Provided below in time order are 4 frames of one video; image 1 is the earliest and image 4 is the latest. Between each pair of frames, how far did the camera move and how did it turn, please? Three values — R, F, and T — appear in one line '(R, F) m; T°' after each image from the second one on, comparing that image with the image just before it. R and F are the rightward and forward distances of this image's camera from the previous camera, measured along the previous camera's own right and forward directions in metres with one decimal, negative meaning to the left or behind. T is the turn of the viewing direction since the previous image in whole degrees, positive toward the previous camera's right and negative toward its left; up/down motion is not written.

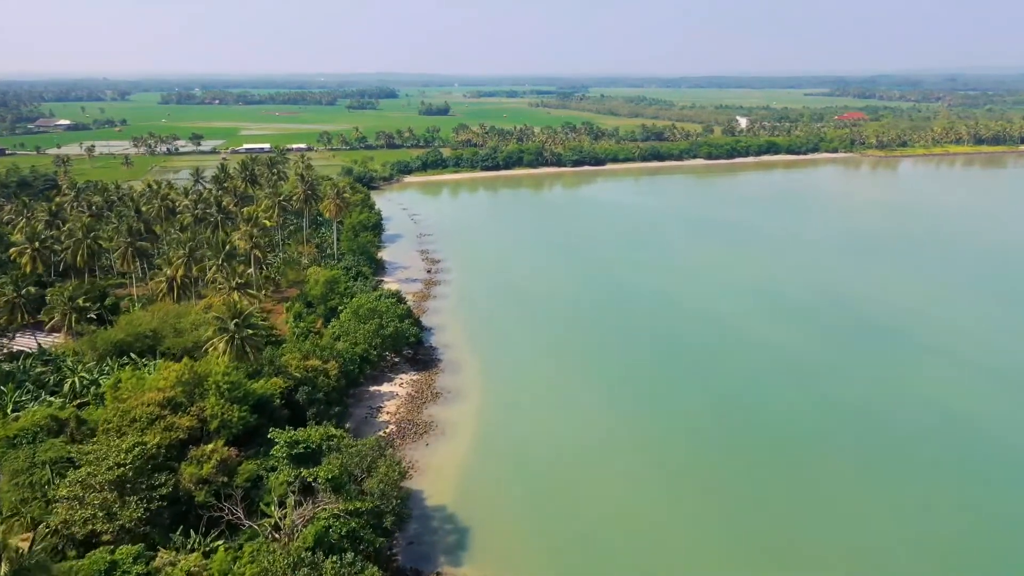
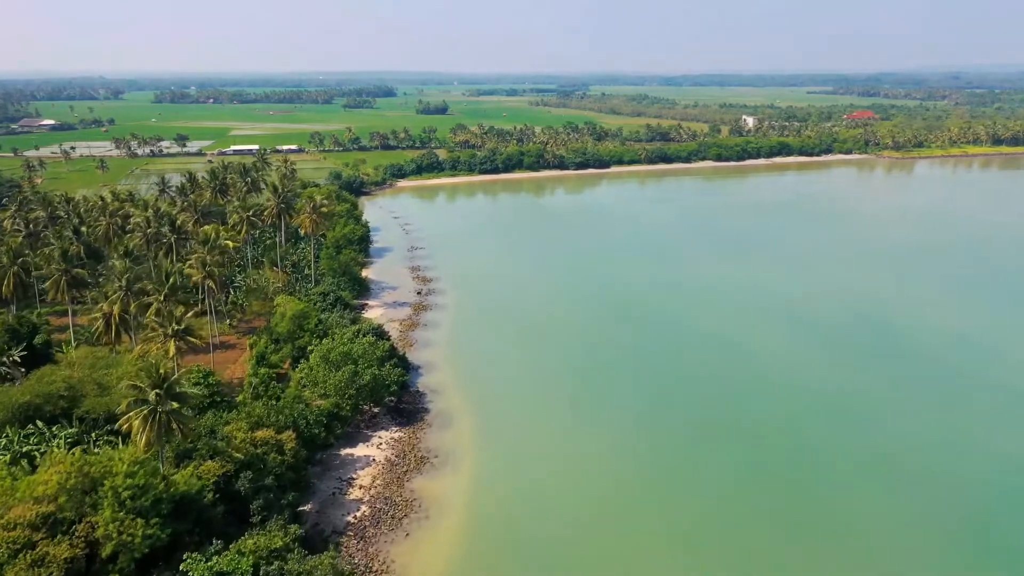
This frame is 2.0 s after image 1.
(-0.1, +7.2) m; 0°
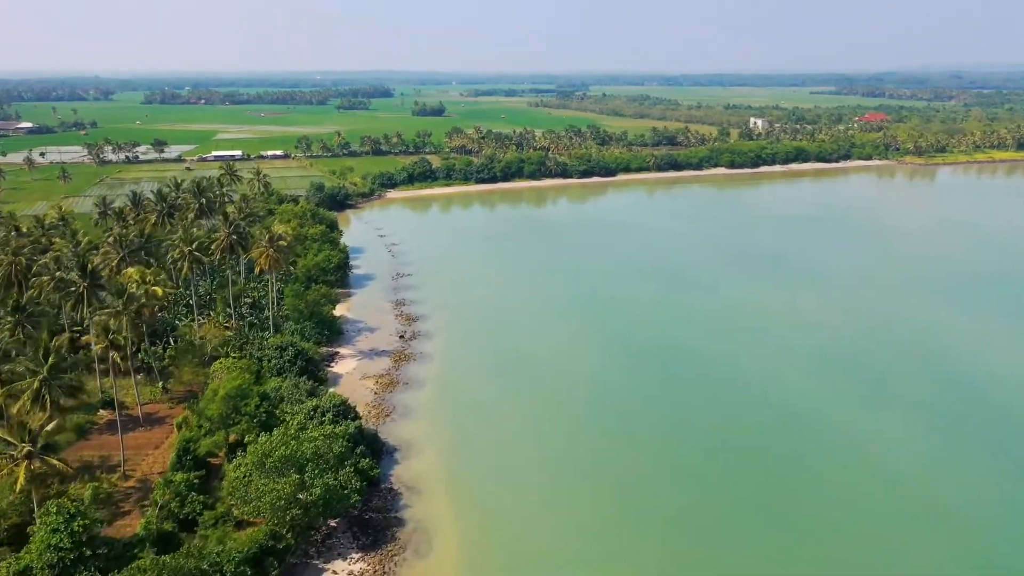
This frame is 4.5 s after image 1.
(-0.1, +9.5) m; 0°
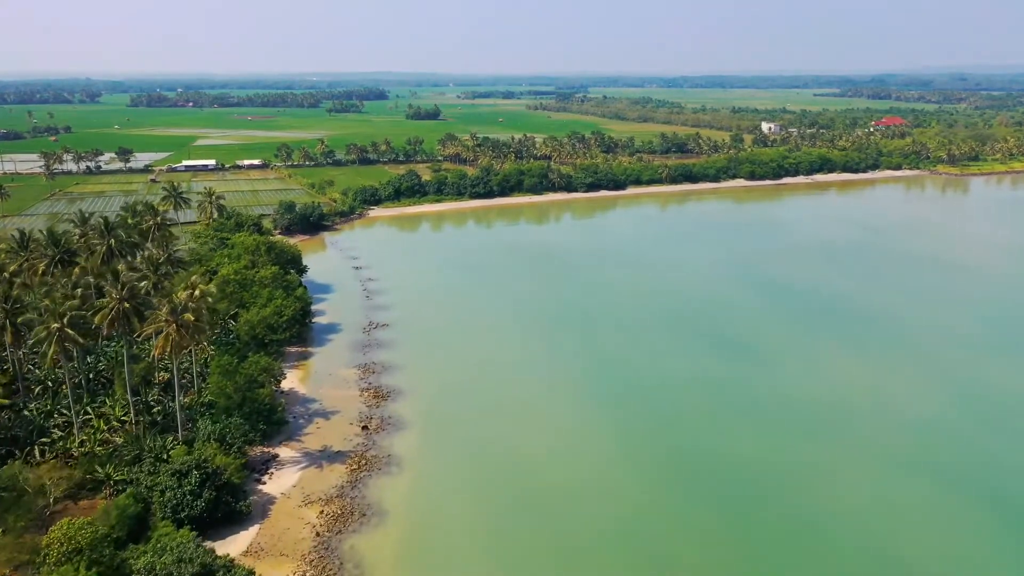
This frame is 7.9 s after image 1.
(-0.1, +12.6) m; 0°
